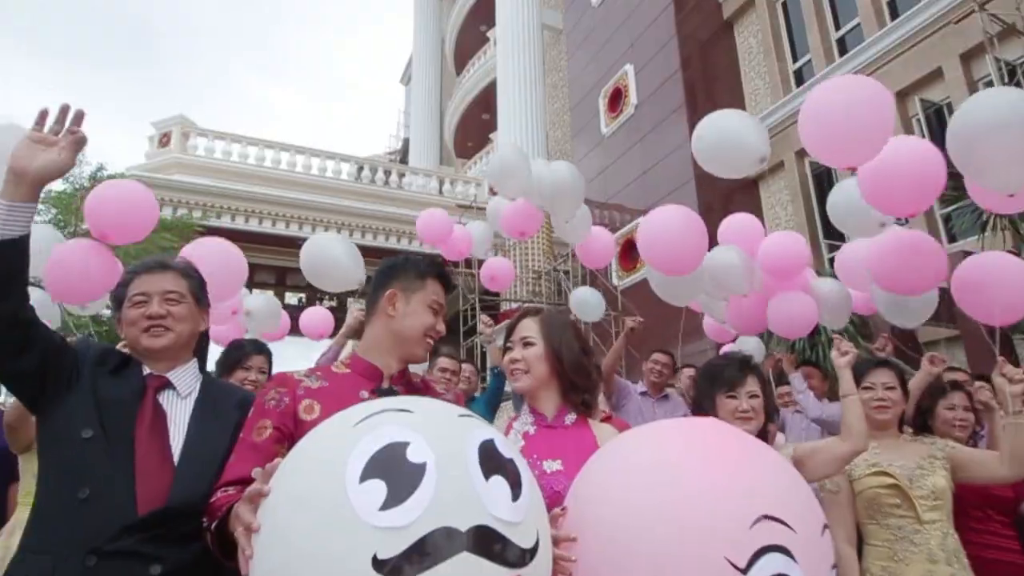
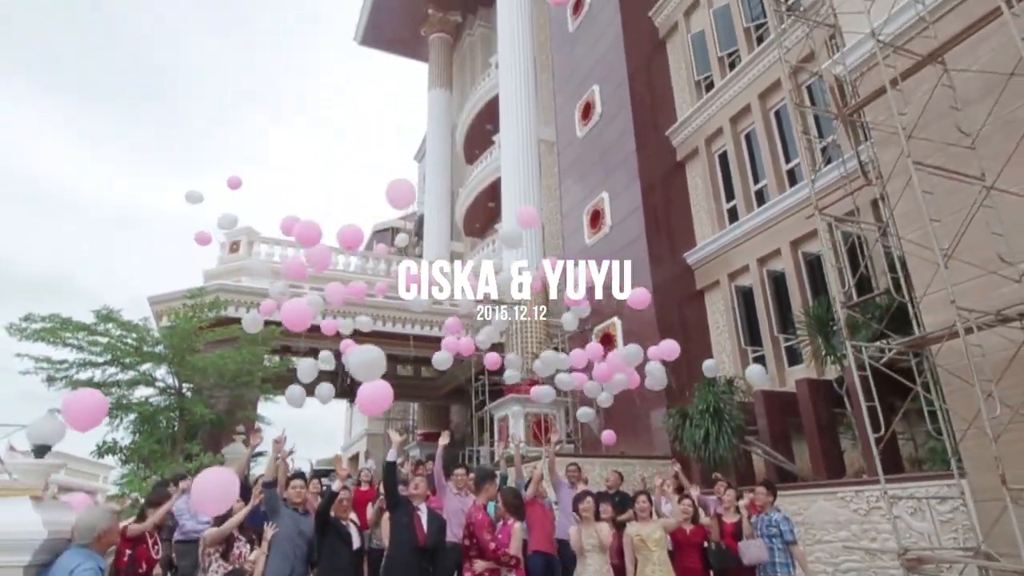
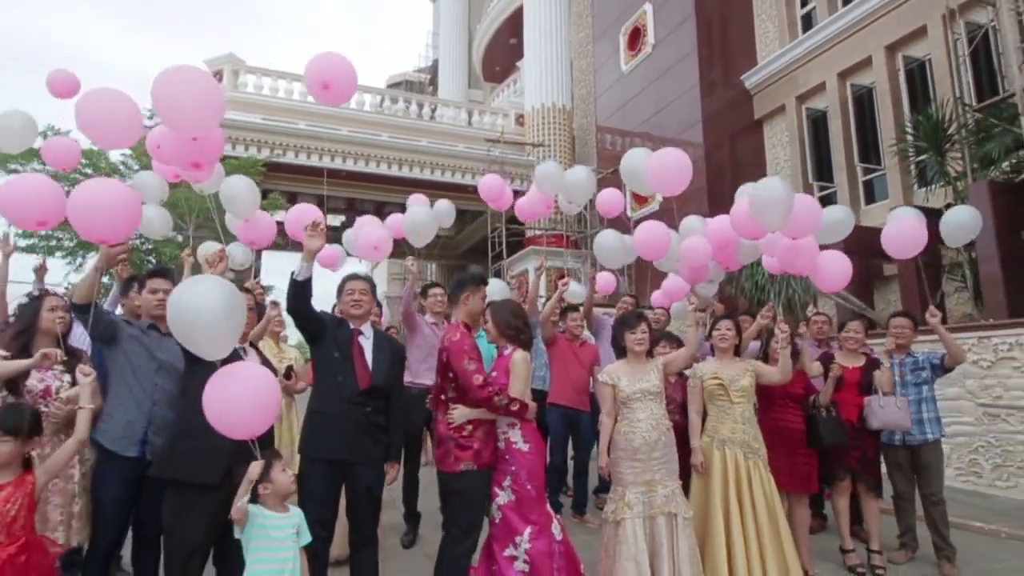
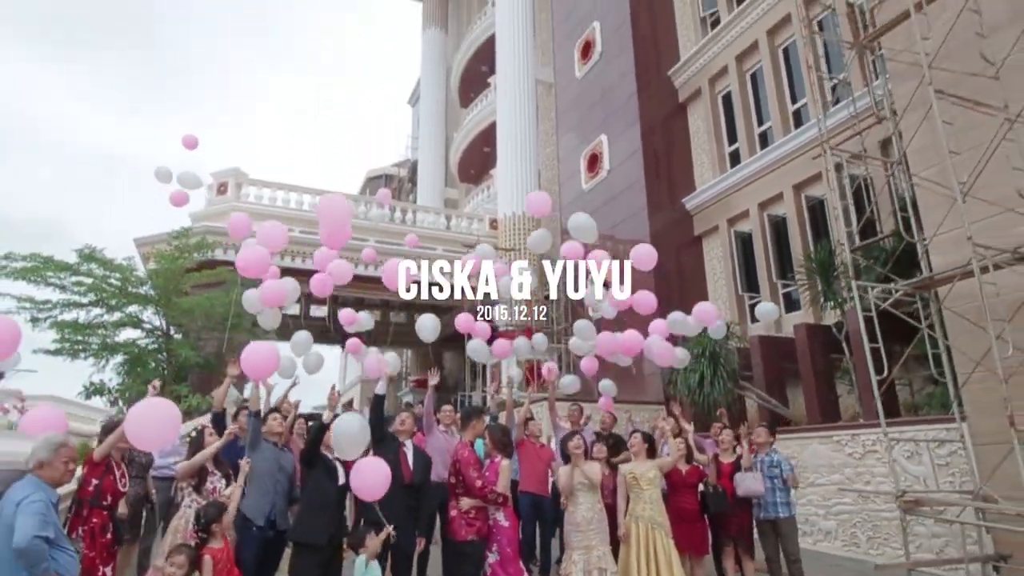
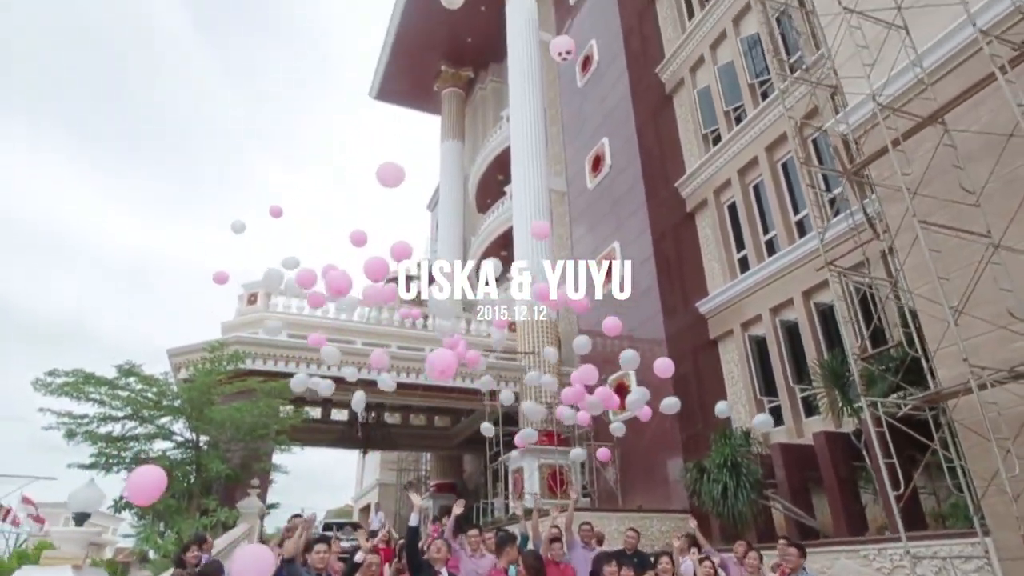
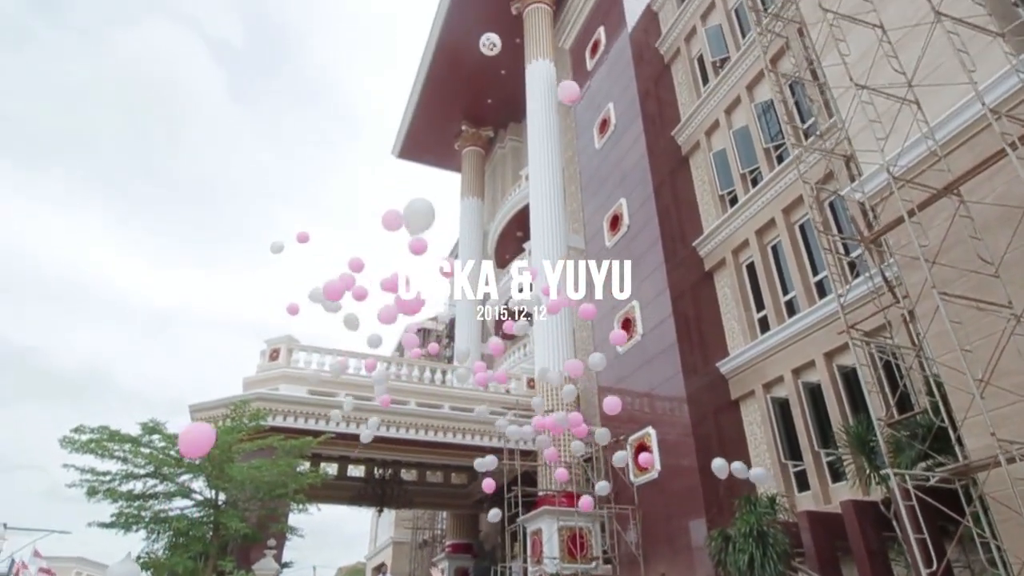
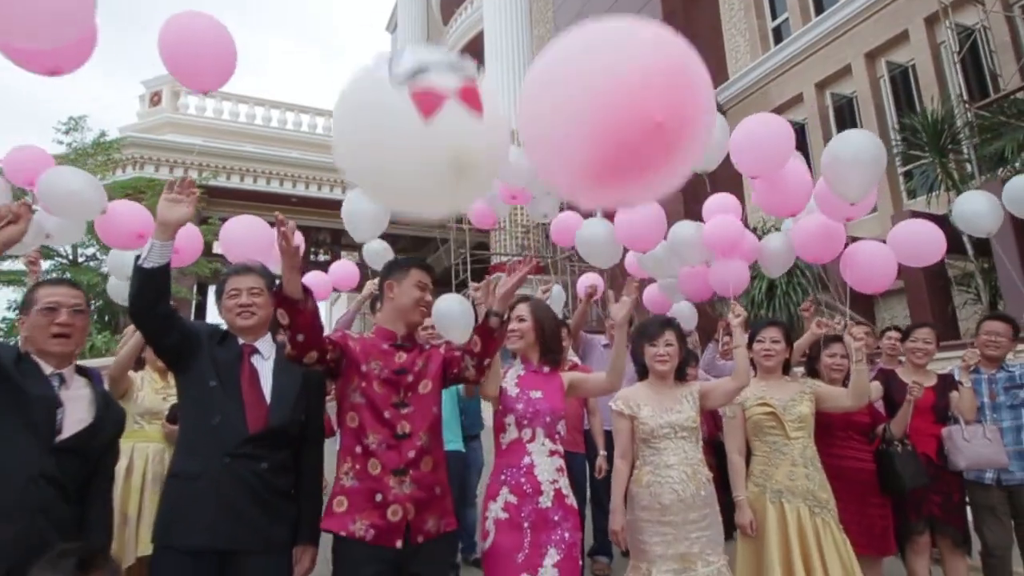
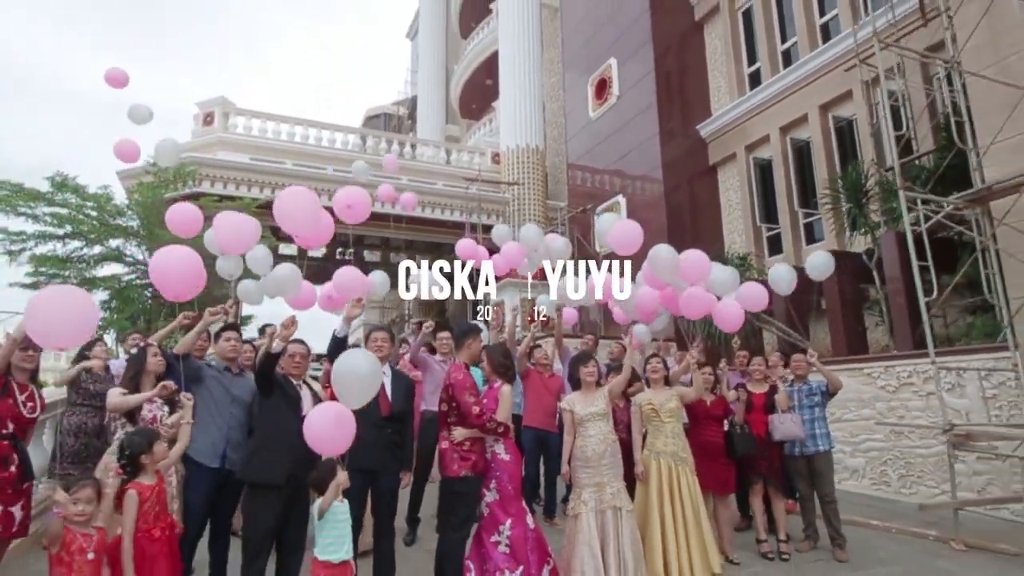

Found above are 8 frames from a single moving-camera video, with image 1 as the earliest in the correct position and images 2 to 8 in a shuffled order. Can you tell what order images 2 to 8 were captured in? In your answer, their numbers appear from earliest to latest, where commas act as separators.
7, 3, 8, 4, 2, 5, 6
